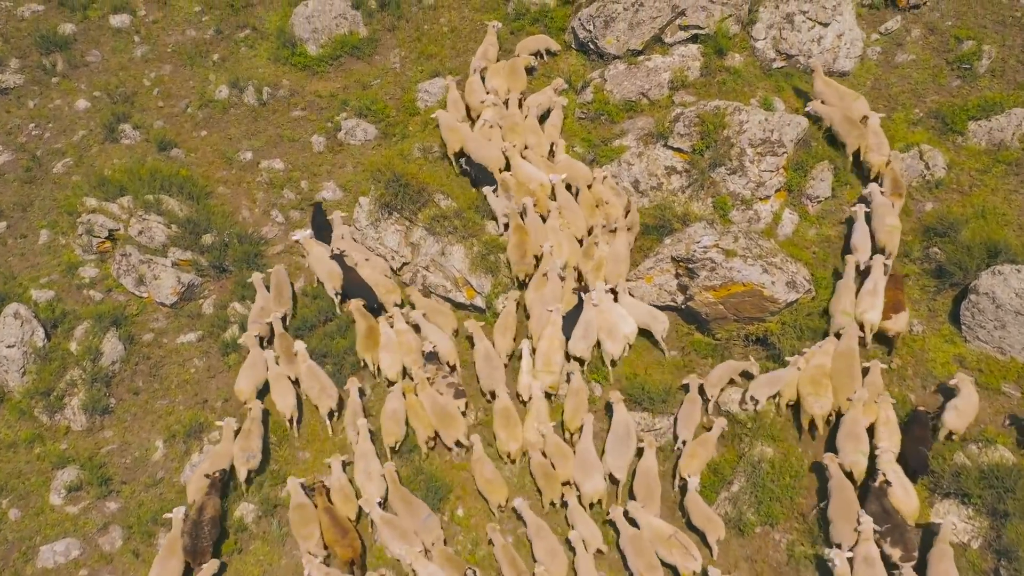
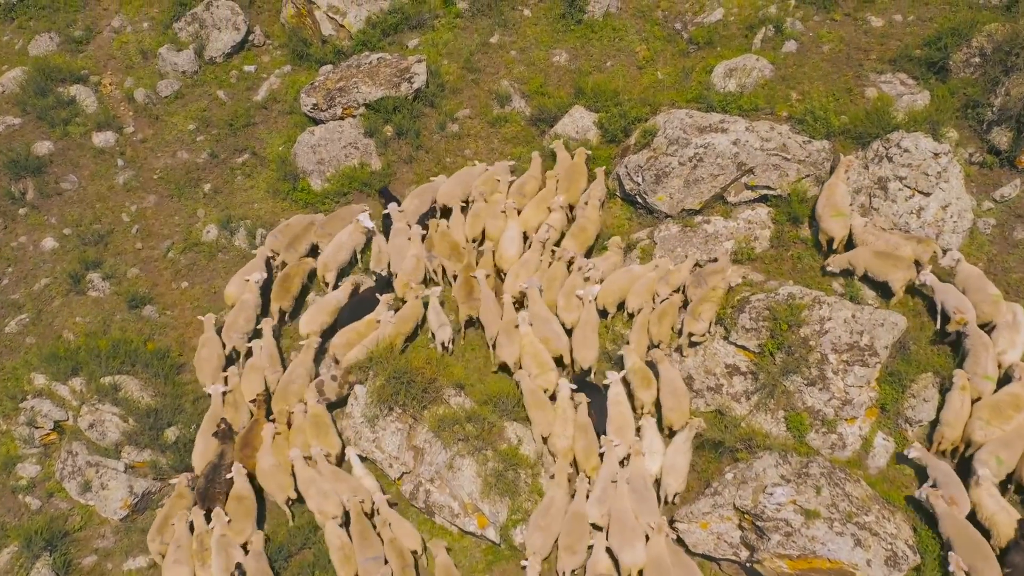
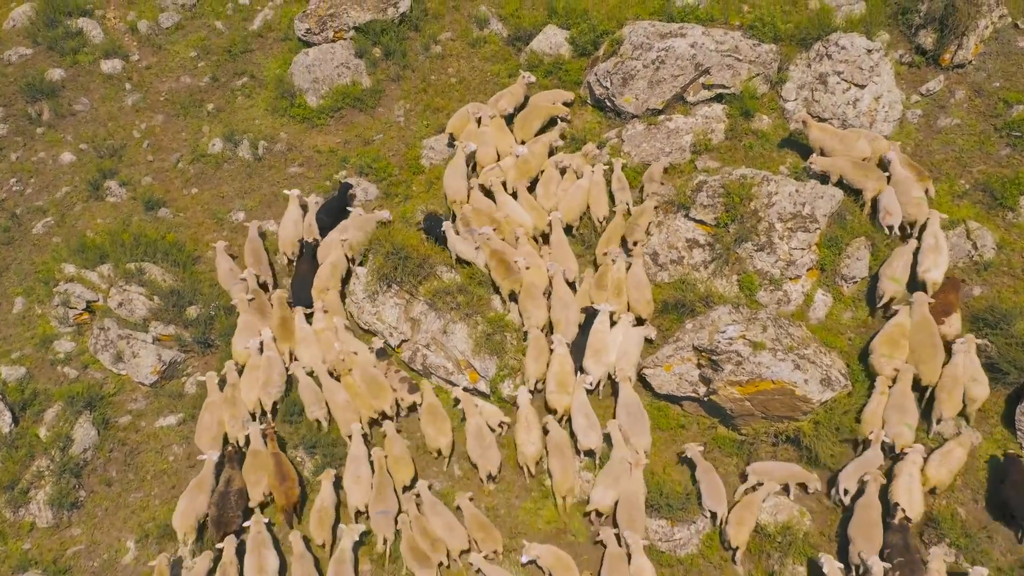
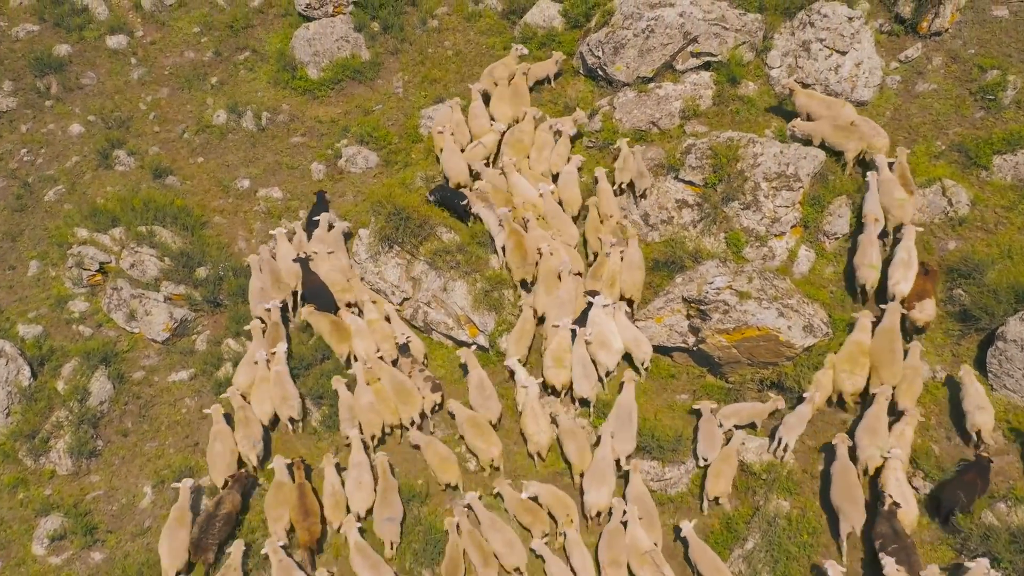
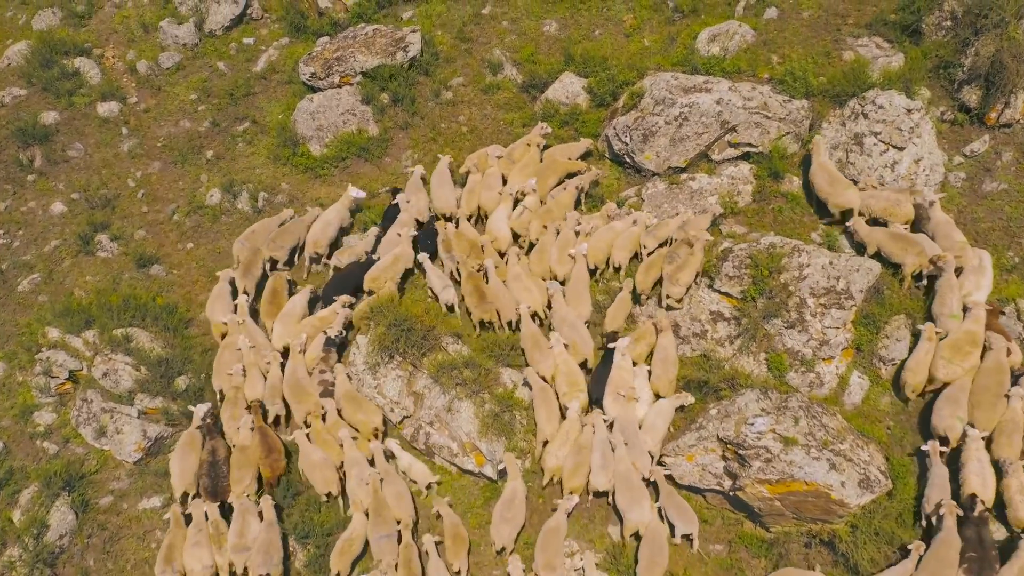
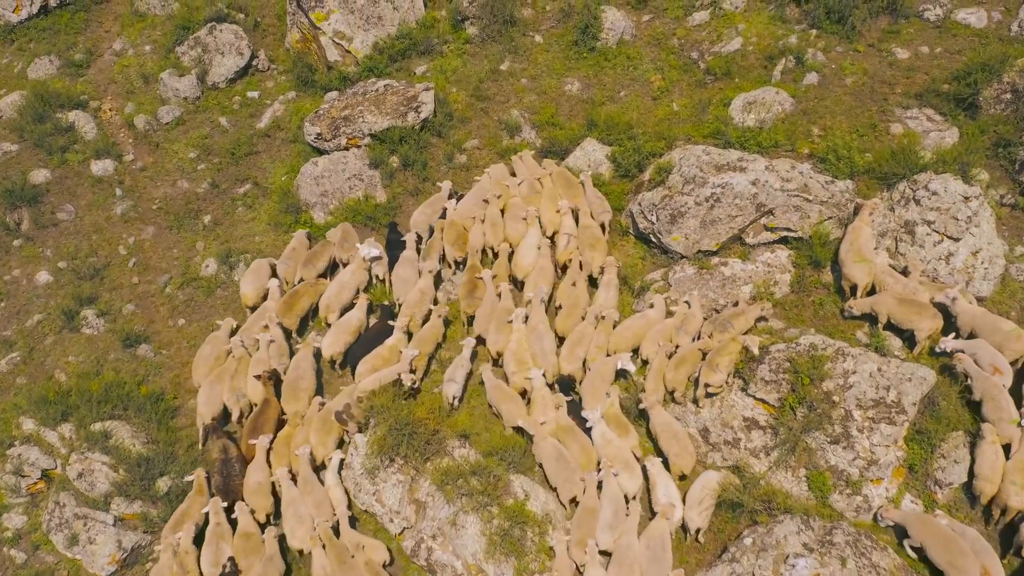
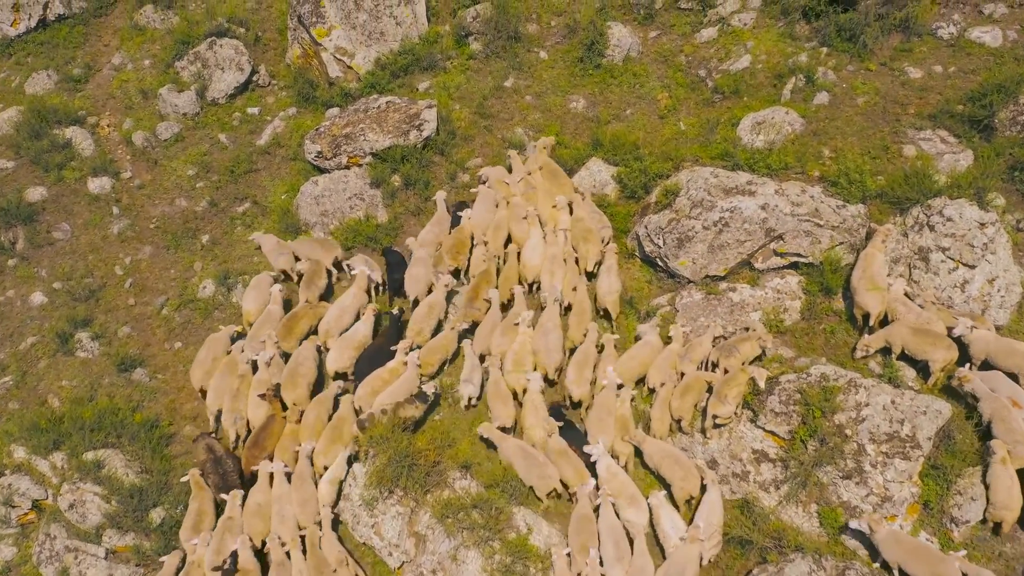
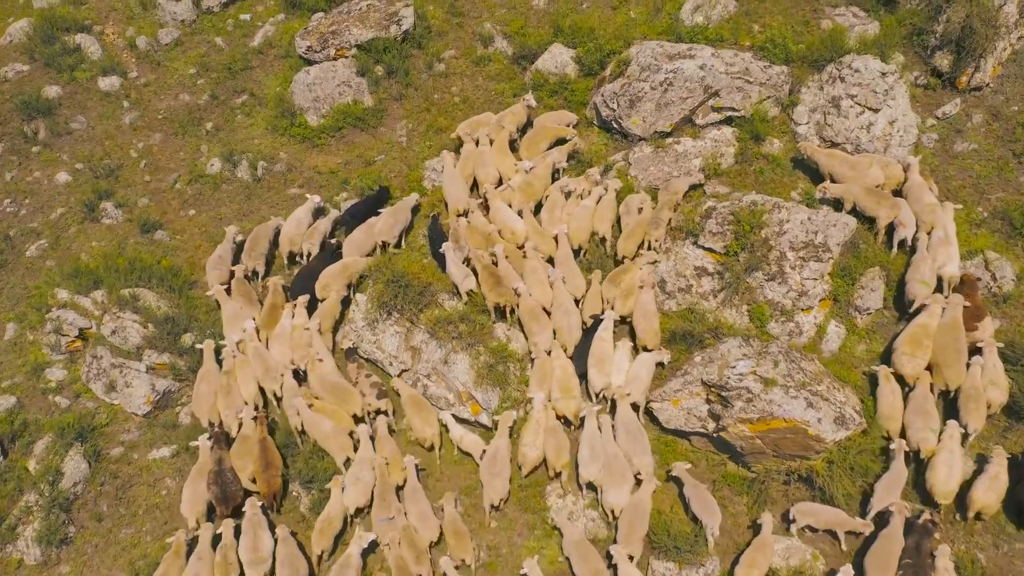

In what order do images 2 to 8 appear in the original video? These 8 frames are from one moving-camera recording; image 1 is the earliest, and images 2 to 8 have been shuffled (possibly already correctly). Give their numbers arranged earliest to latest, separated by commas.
4, 3, 8, 5, 2, 6, 7
